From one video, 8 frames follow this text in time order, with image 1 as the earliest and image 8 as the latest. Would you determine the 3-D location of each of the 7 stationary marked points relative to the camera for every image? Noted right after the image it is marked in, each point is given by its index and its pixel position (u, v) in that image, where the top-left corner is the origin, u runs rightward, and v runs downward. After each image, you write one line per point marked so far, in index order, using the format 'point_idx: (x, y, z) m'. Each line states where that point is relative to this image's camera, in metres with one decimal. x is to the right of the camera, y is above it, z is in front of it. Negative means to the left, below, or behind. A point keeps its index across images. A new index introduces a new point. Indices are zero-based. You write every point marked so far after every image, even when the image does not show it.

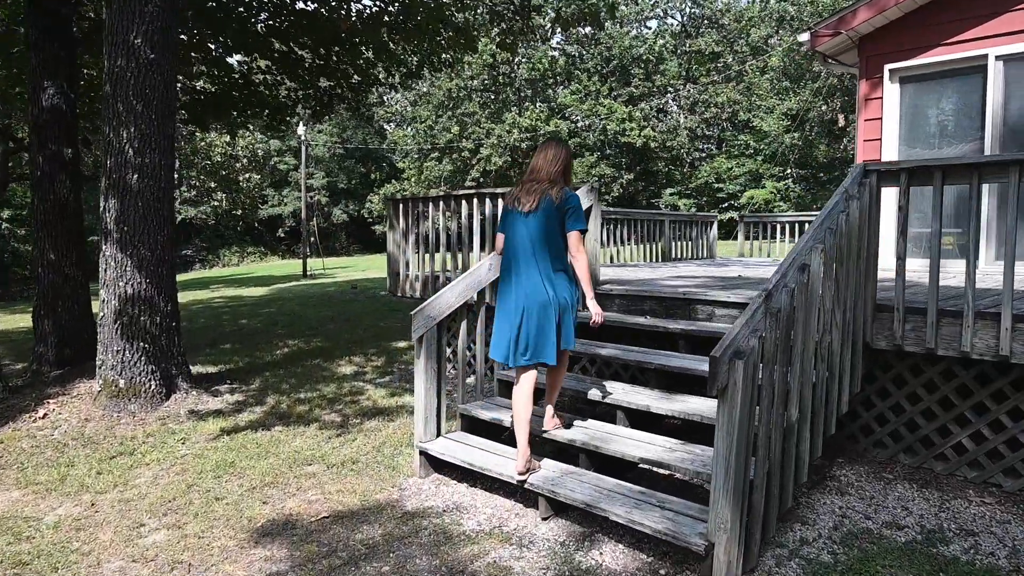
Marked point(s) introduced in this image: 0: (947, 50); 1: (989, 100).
0: (+3.6, +2.0, +5.7) m
1: (+3.8, +1.5, +5.5) m
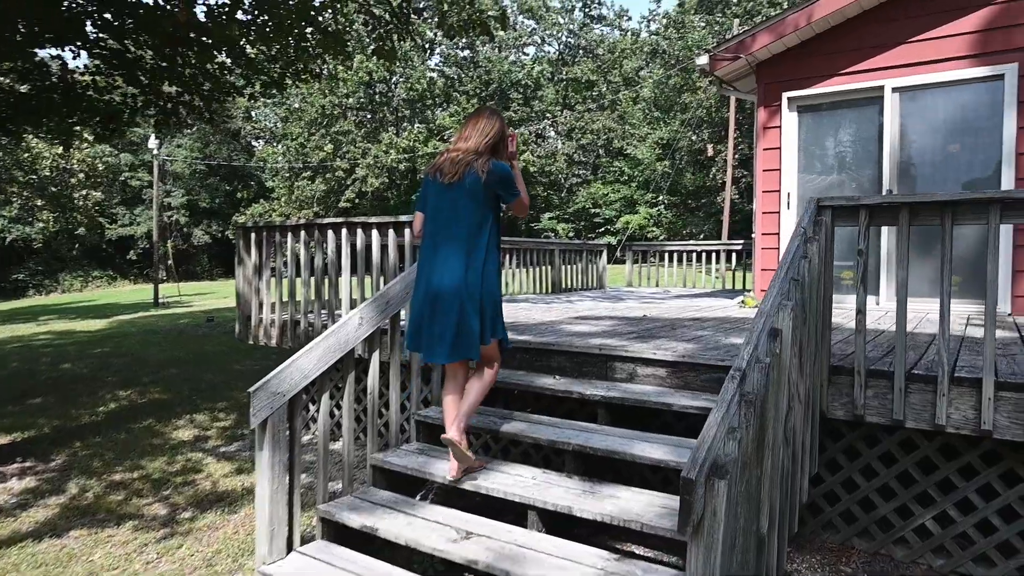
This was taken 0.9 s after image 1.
0: (+2.7, +1.7, +5.6) m
1: (+2.9, +1.2, +5.4) m
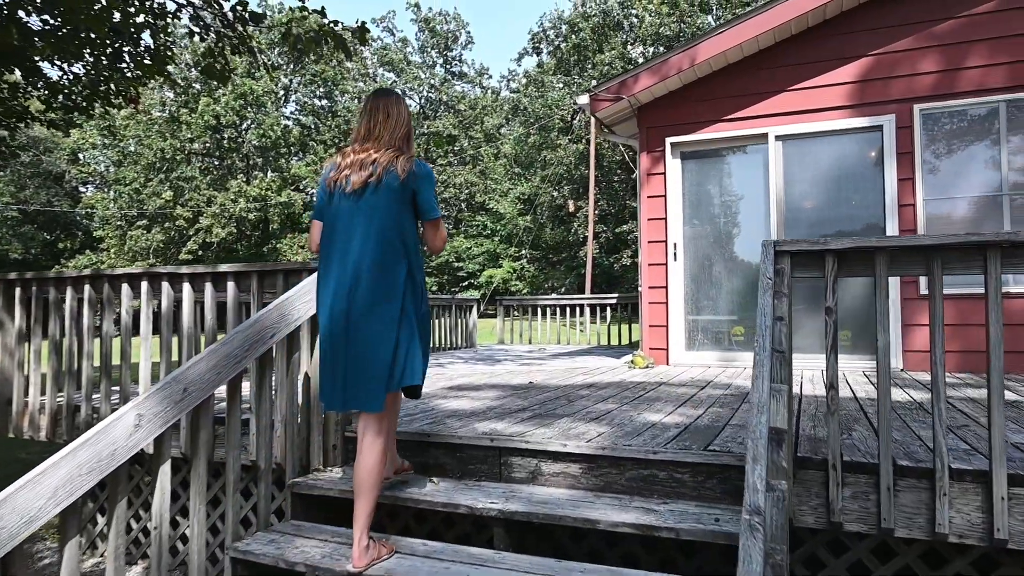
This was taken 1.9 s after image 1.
0: (+1.6, +1.2, +5.3) m
1: (+1.9, +0.8, +5.1) m
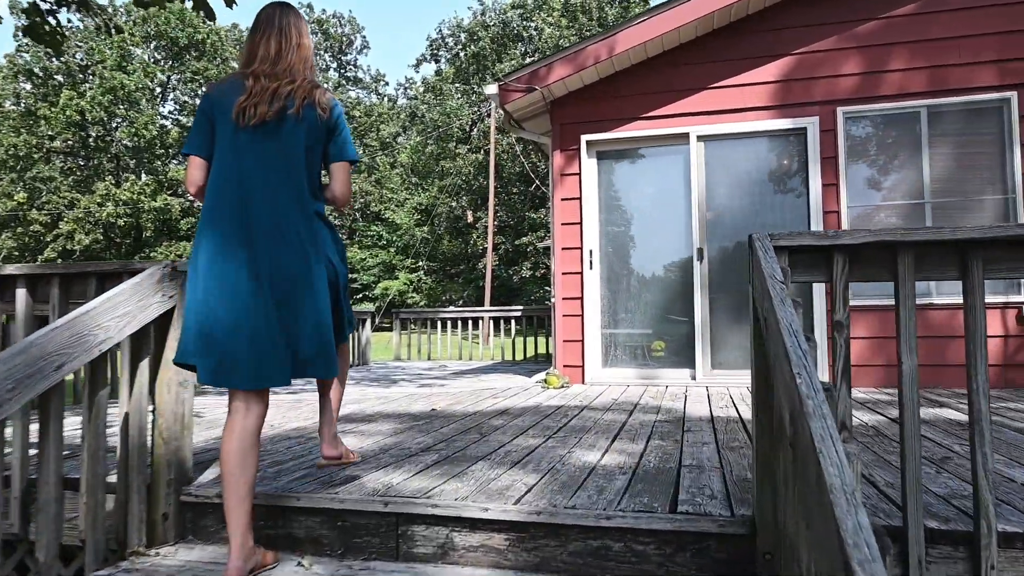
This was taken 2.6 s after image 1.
0: (+0.9, +1.2, +4.9) m
1: (+1.3, +0.7, +4.8) m
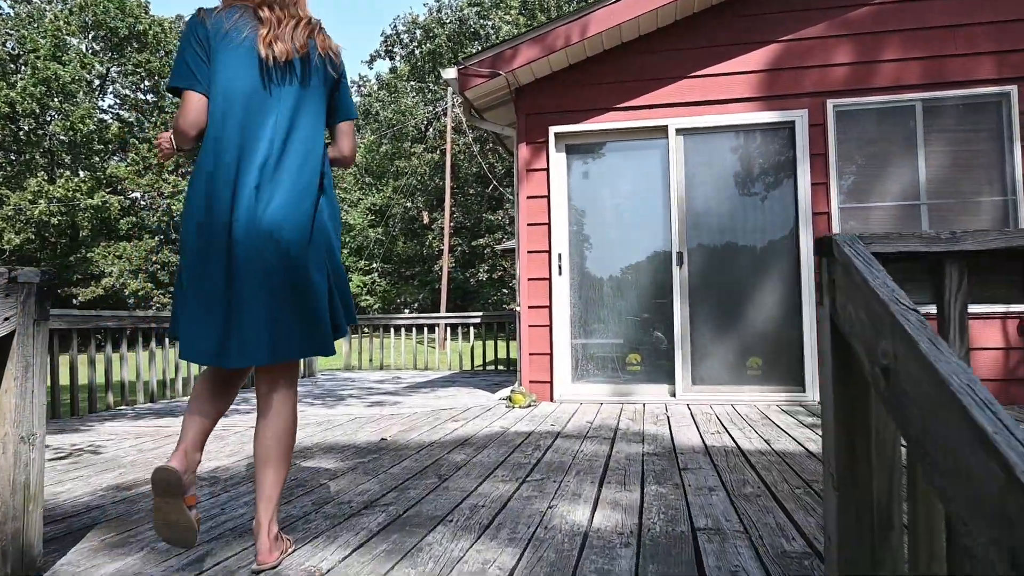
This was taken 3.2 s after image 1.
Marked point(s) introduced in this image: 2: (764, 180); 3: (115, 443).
0: (+0.7, +1.1, +4.5) m
1: (+1.0, +0.7, +4.4) m
2: (+1.6, +0.7, +4.3) m
3: (-1.9, -0.7, +3.2) m
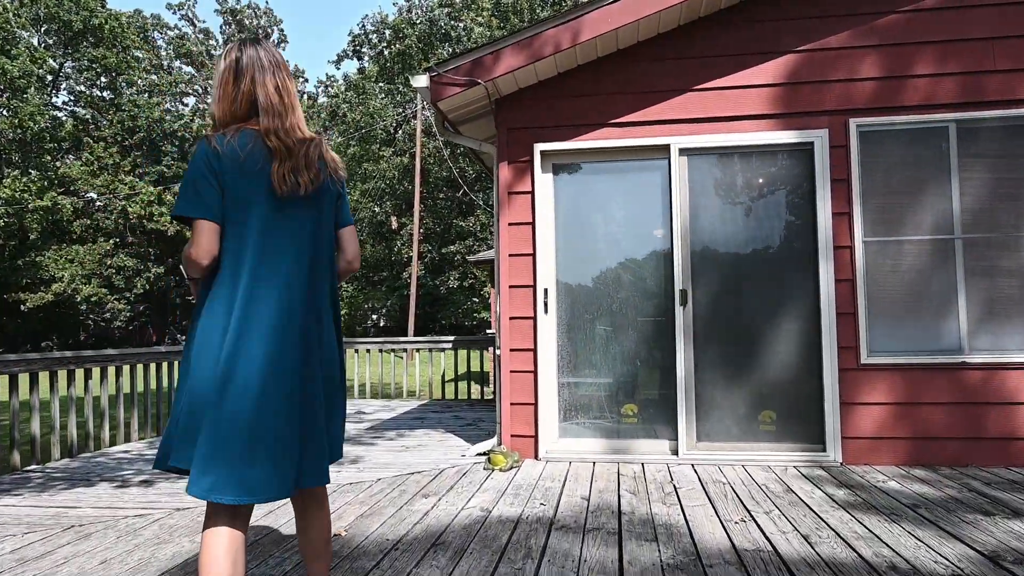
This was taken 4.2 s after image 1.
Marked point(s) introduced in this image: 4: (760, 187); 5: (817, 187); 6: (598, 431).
0: (+0.6, +0.9, +3.9) m
1: (+0.9, +0.4, +3.8) m
2: (+1.5, +0.4, +3.8) m
3: (-1.9, -0.9, +2.6) m
4: (+1.4, +0.6, +3.8) m
5: (+1.6, +0.5, +3.7) m
6: (+0.5, -0.8, +4.0) m
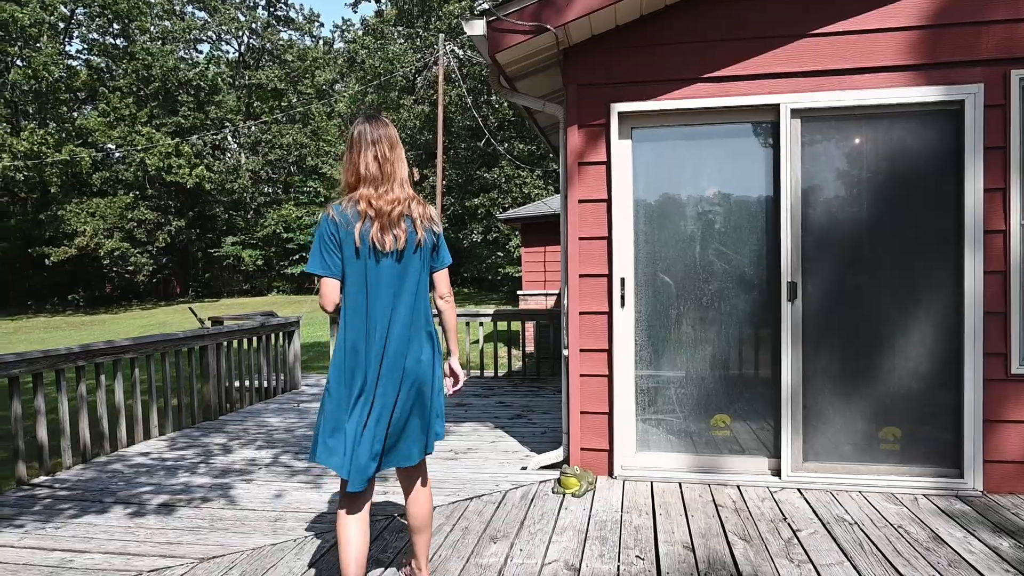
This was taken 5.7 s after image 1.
0: (+0.9, +0.9, +3.2) m
1: (+1.3, +0.5, +3.2) m
2: (+1.8, +0.5, +3.1) m
3: (-1.6, -1.0, +2.1) m
4: (+1.7, +0.6, +3.1) m
5: (+2.0, +0.6, +3.0) m
6: (+0.8, -0.8, +3.4) m
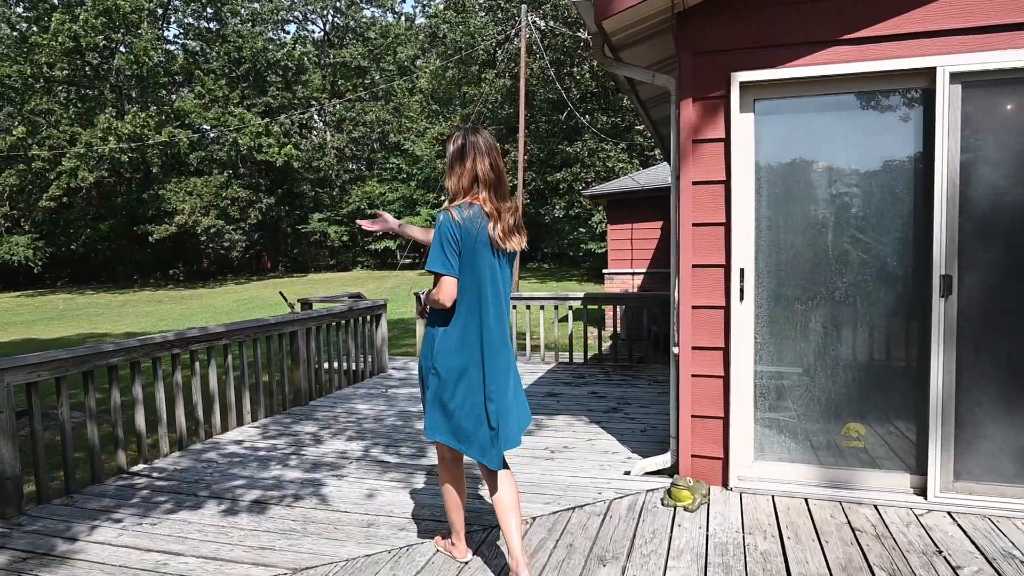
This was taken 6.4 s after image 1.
0: (+1.4, +0.9, +2.8) m
1: (+1.7, +0.5, +2.7) m
2: (+2.2, +0.5, +2.6) m
3: (-1.3, -1.0, +2.0) m
4: (+2.1, +0.6, +2.6) m
5: (+2.4, +0.6, +2.5) m
6: (+1.3, -0.7, +3.0) m
